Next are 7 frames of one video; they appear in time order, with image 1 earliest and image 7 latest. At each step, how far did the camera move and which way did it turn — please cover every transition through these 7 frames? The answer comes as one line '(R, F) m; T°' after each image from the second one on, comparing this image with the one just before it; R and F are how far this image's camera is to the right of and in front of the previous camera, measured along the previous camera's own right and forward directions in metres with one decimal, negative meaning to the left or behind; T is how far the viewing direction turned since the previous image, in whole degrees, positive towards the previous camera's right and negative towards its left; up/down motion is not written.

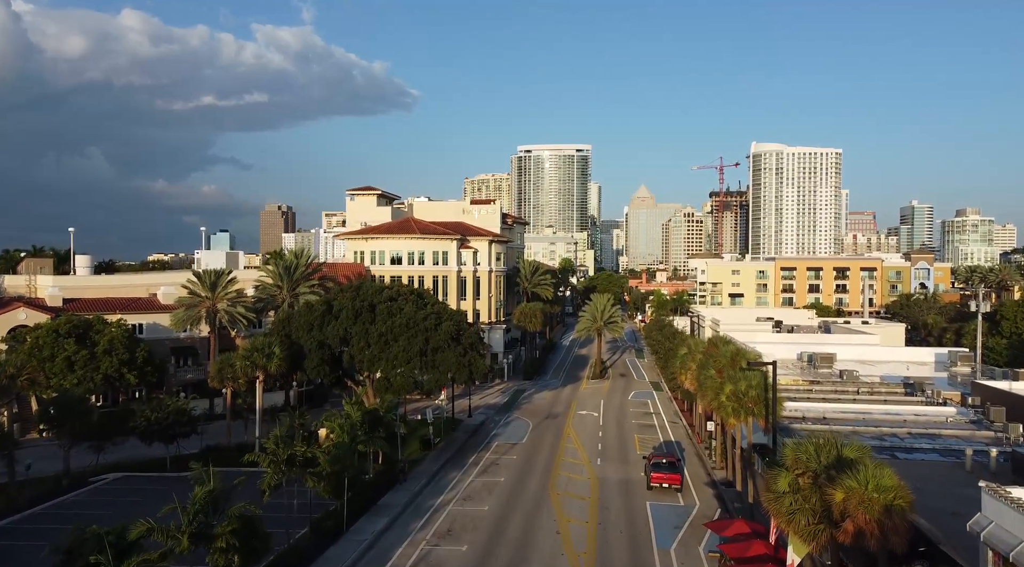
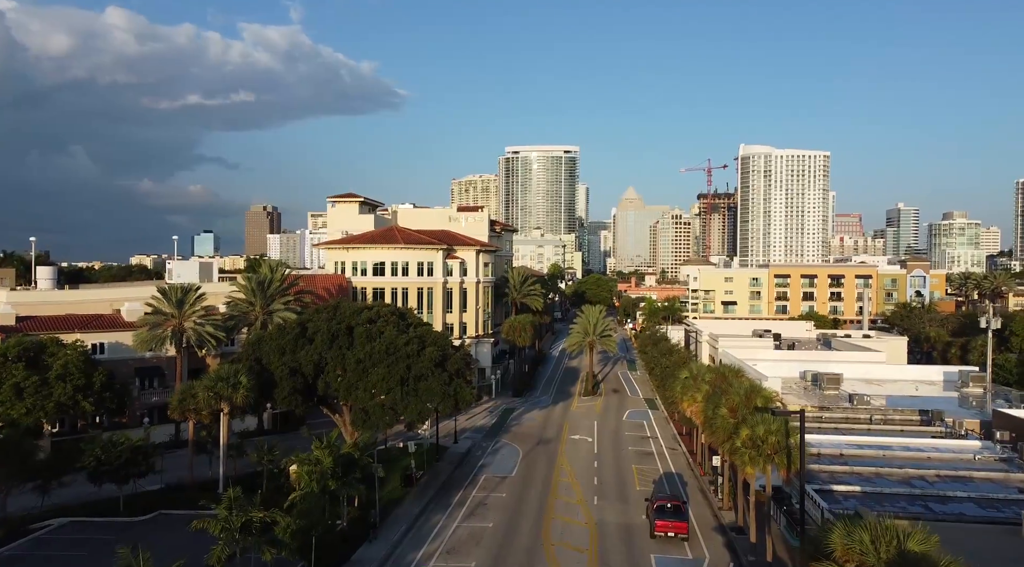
(-0.1, +2.9) m; +1°
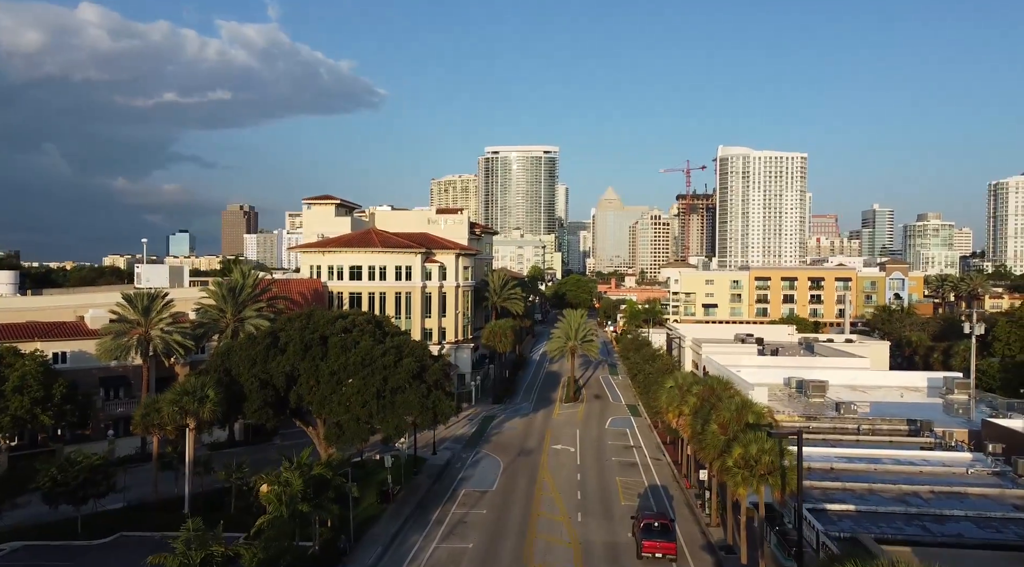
(0.0, +1.2) m; +2°
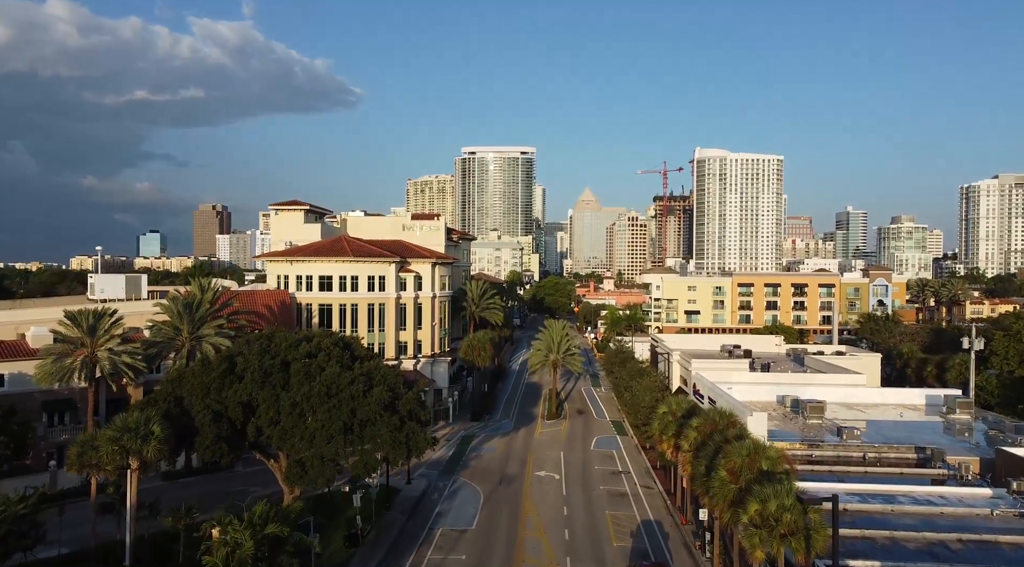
(-0.2, +2.9) m; +2°
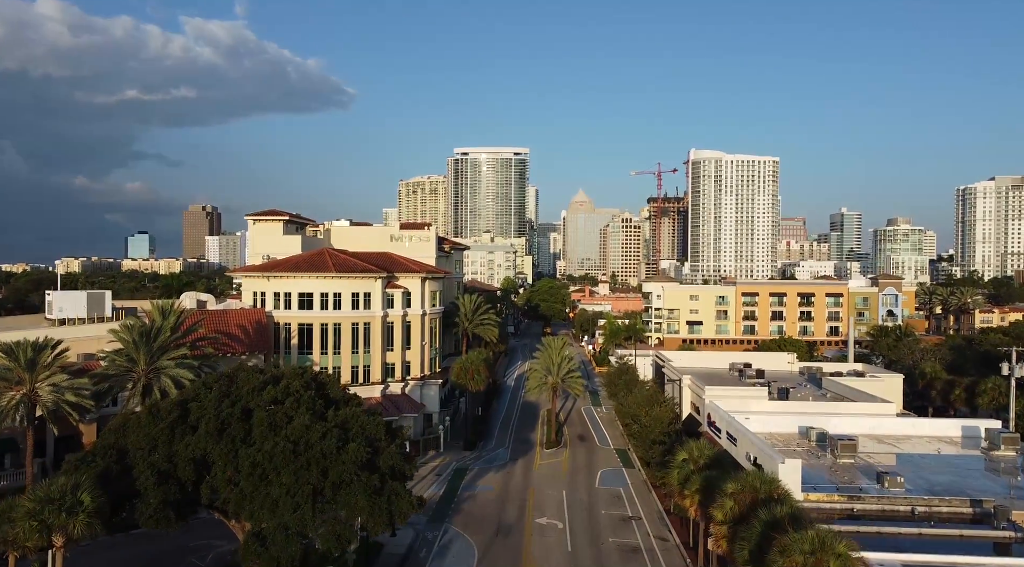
(-0.2, +4.4) m; +1°
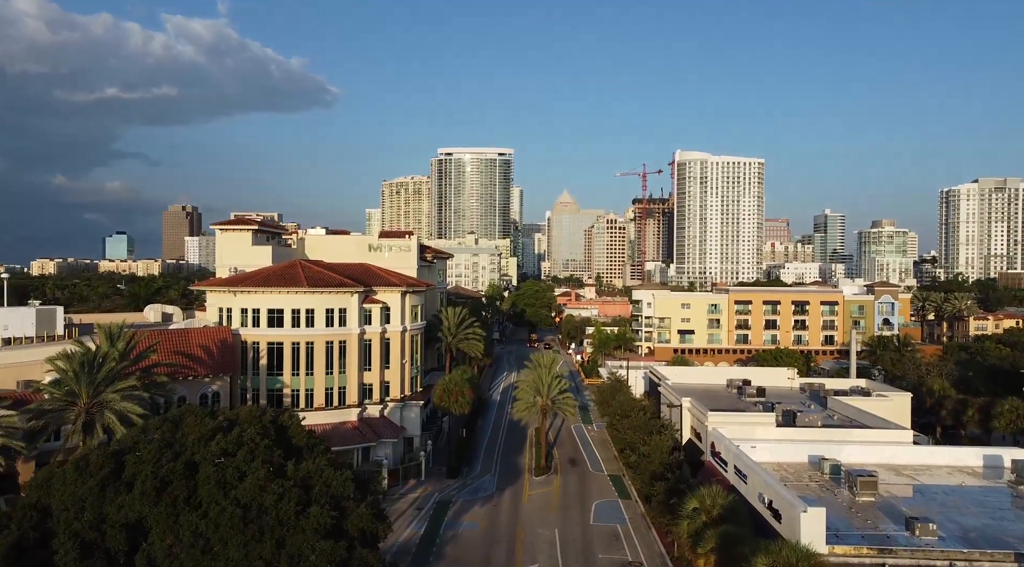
(-0.2, +3.7) m; +1°
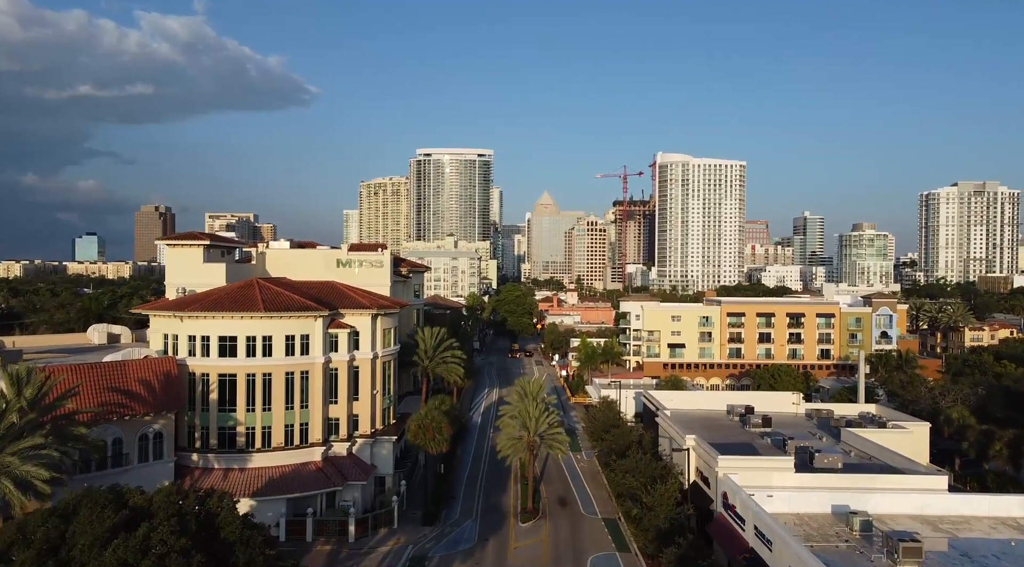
(-0.2, +5.3) m; +2°
